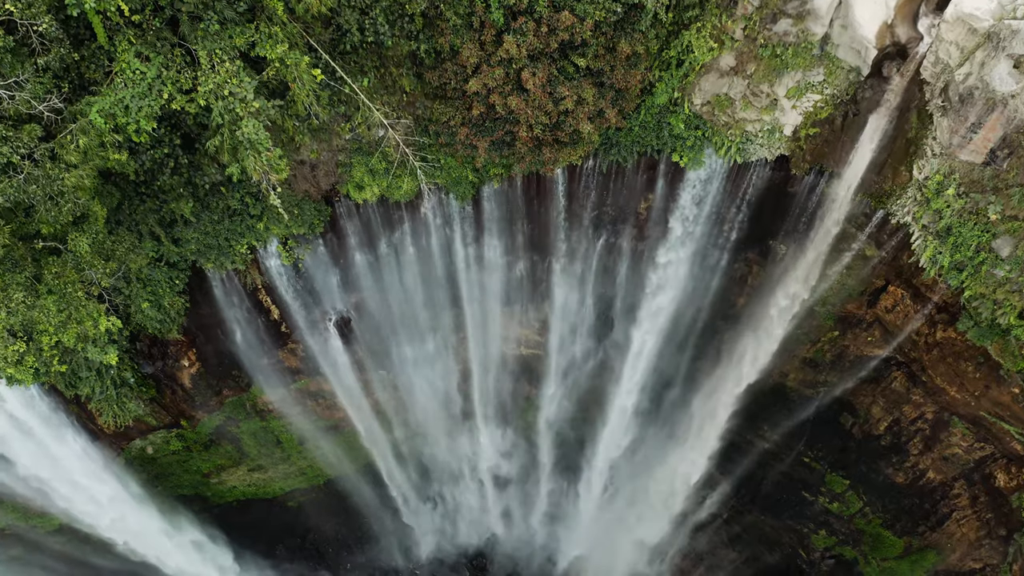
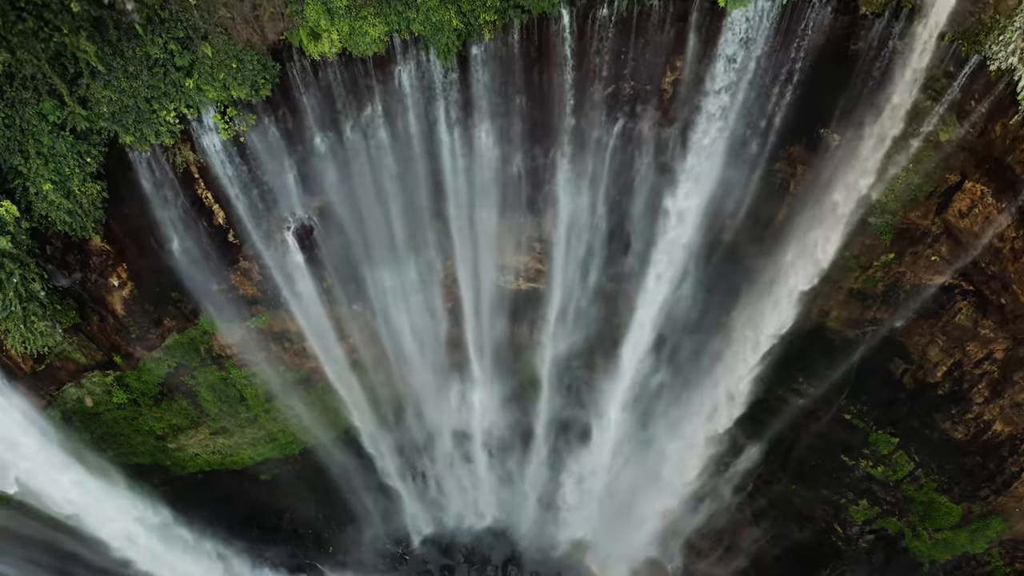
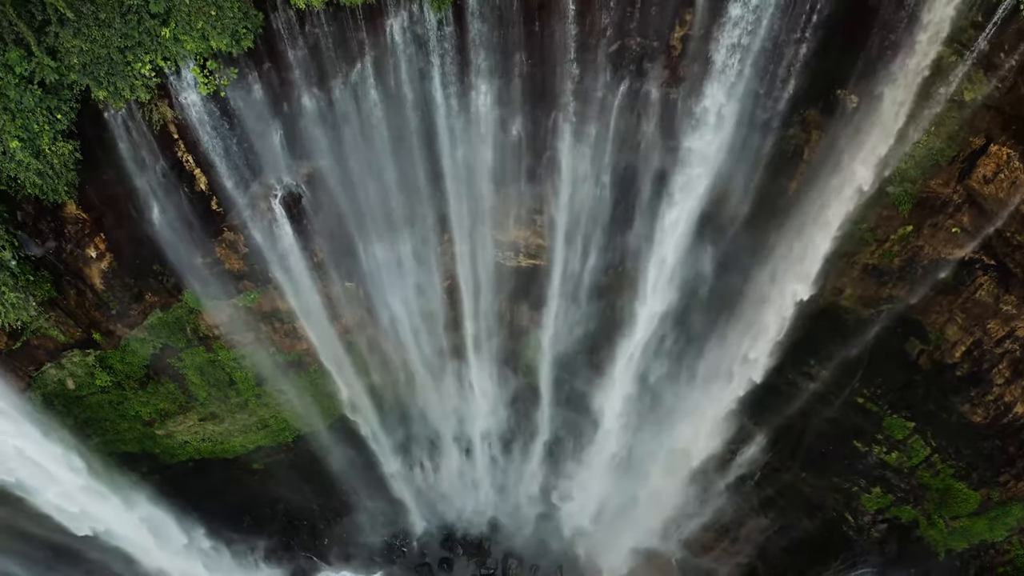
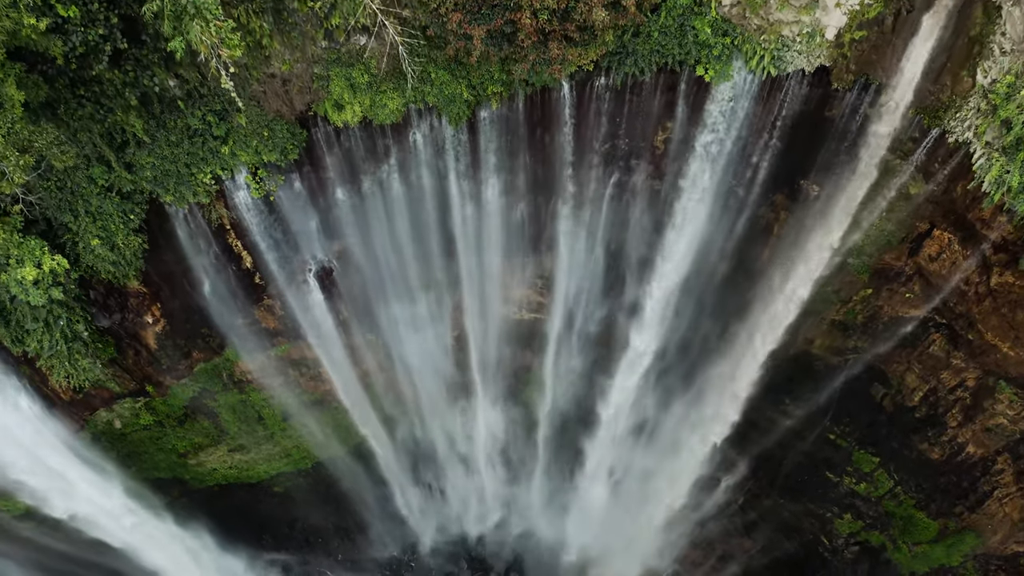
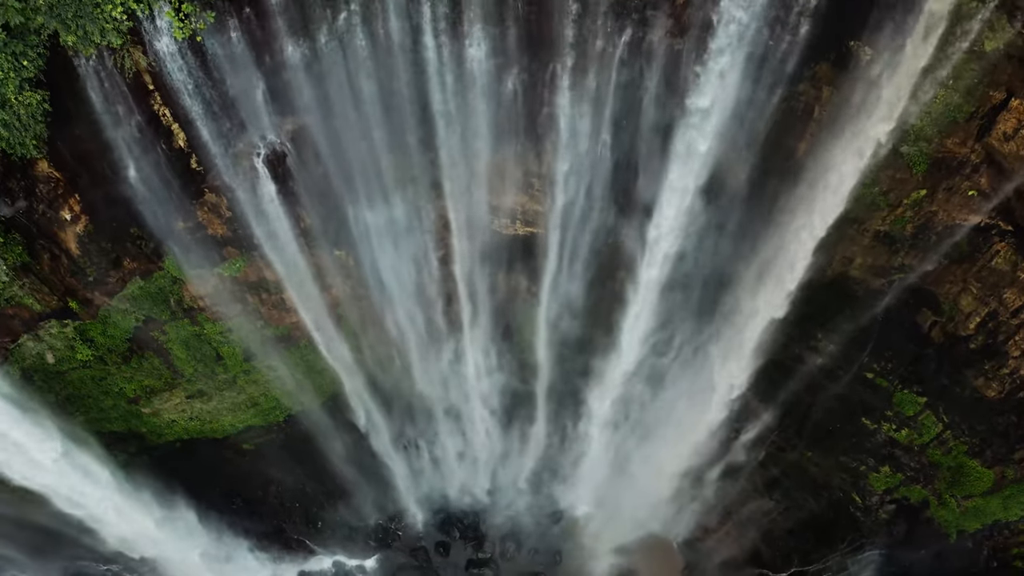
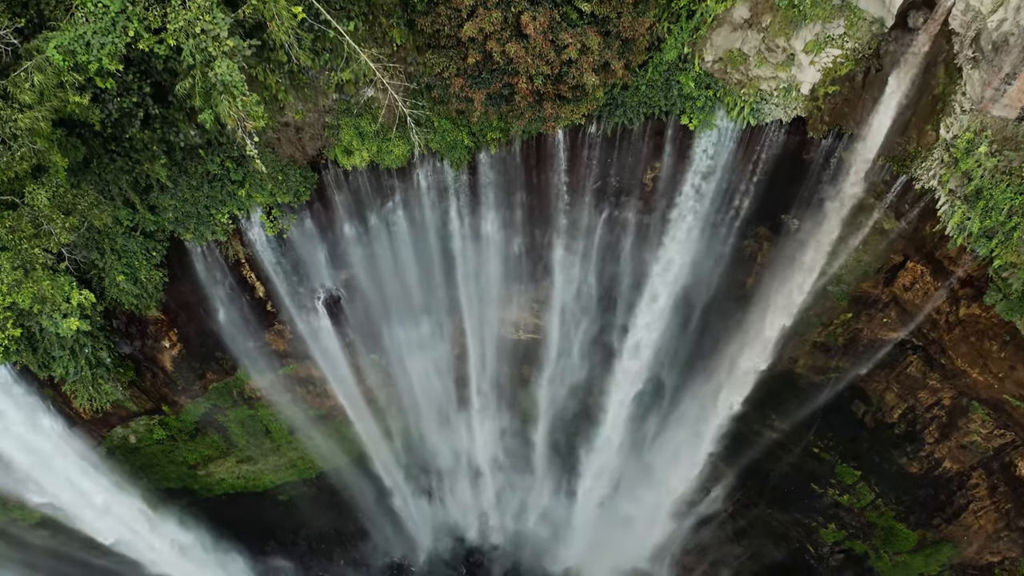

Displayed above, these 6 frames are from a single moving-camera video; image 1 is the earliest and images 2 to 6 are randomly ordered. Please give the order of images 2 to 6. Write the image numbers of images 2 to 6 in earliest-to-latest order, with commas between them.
6, 4, 2, 3, 5
